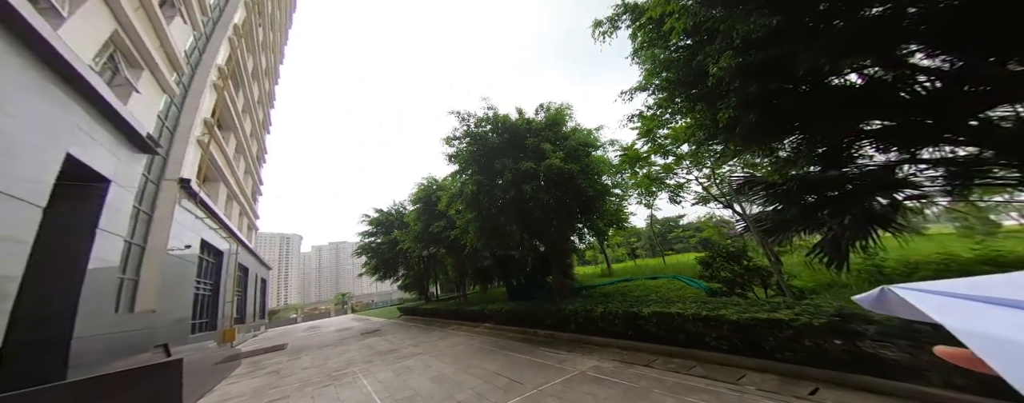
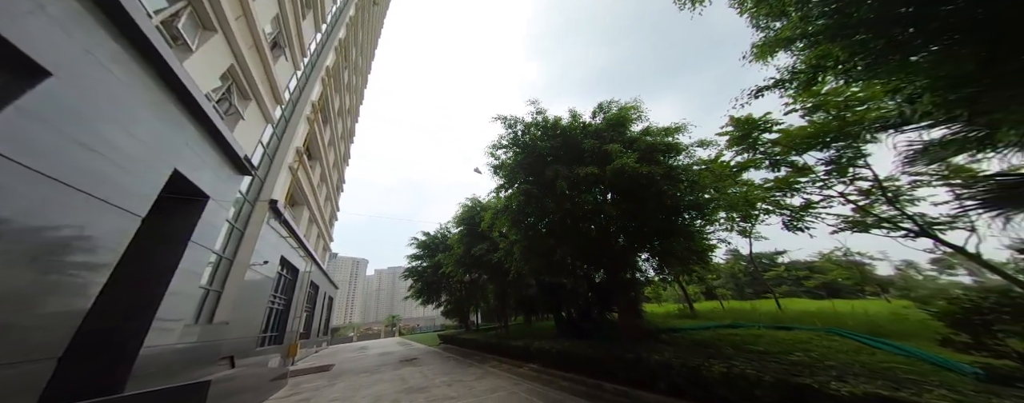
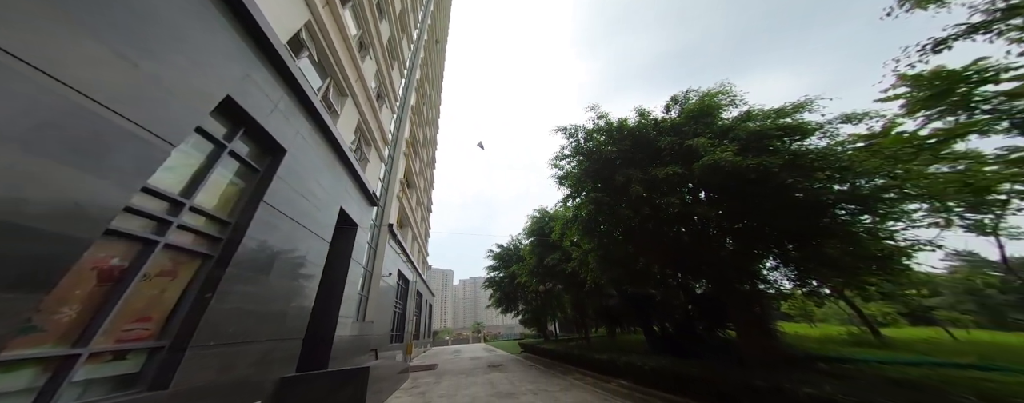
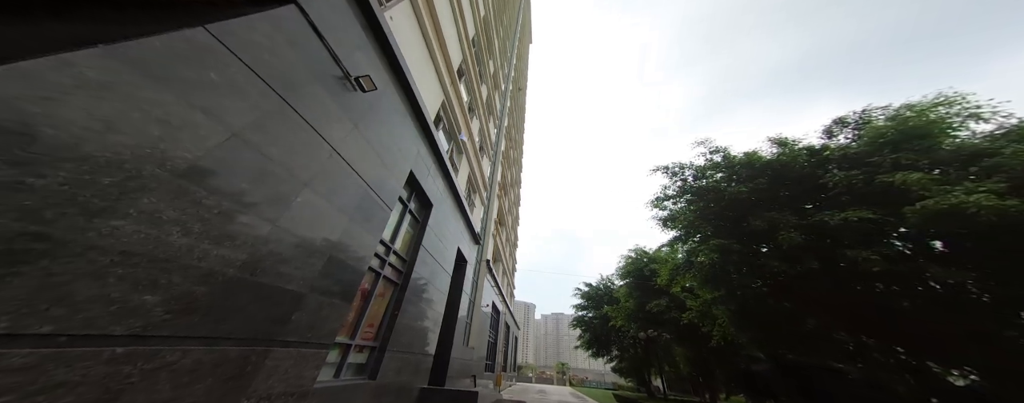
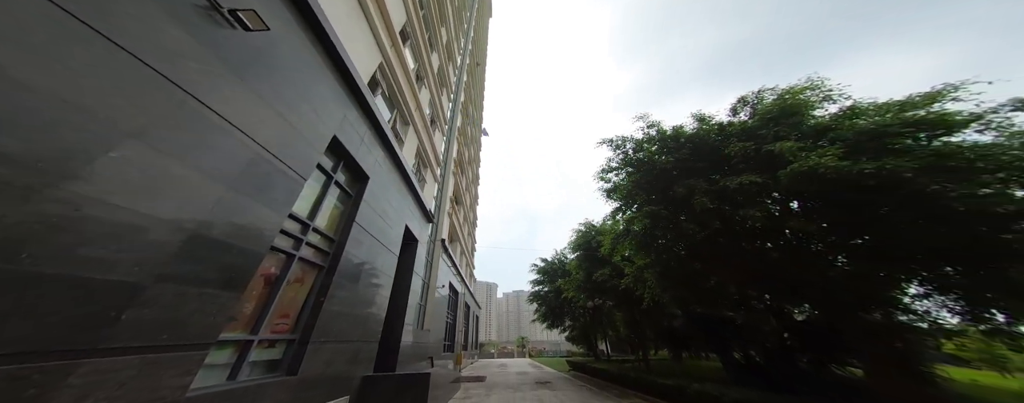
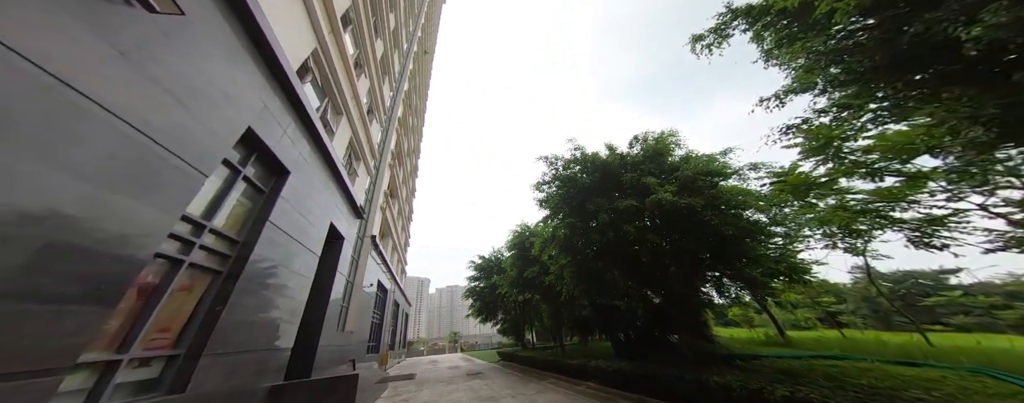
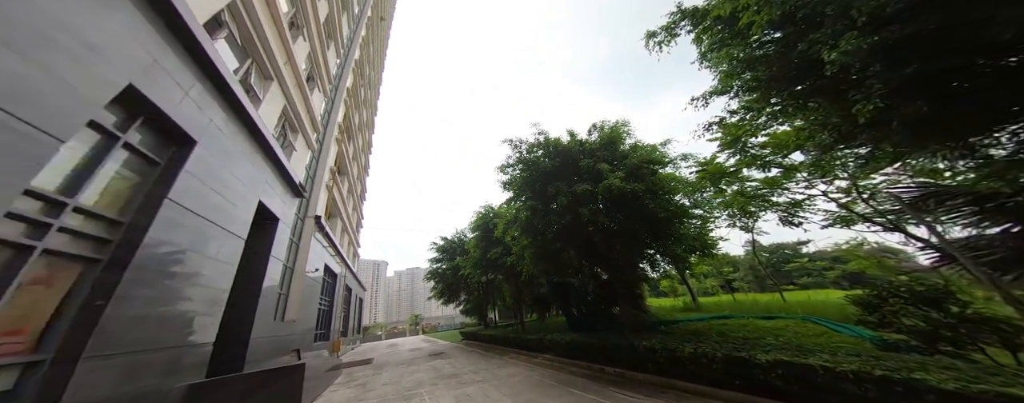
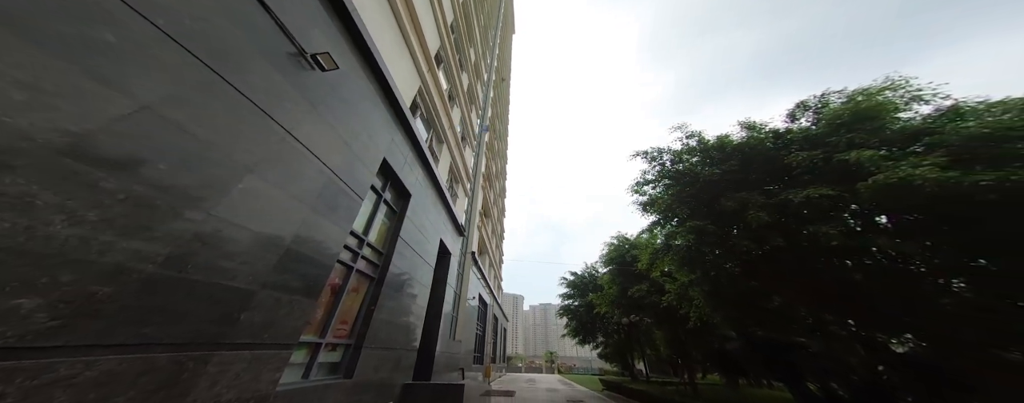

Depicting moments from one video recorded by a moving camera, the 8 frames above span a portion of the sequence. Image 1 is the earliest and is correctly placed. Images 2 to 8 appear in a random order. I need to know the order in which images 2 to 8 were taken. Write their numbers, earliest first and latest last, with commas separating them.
7, 6, 4, 8, 5, 3, 2
